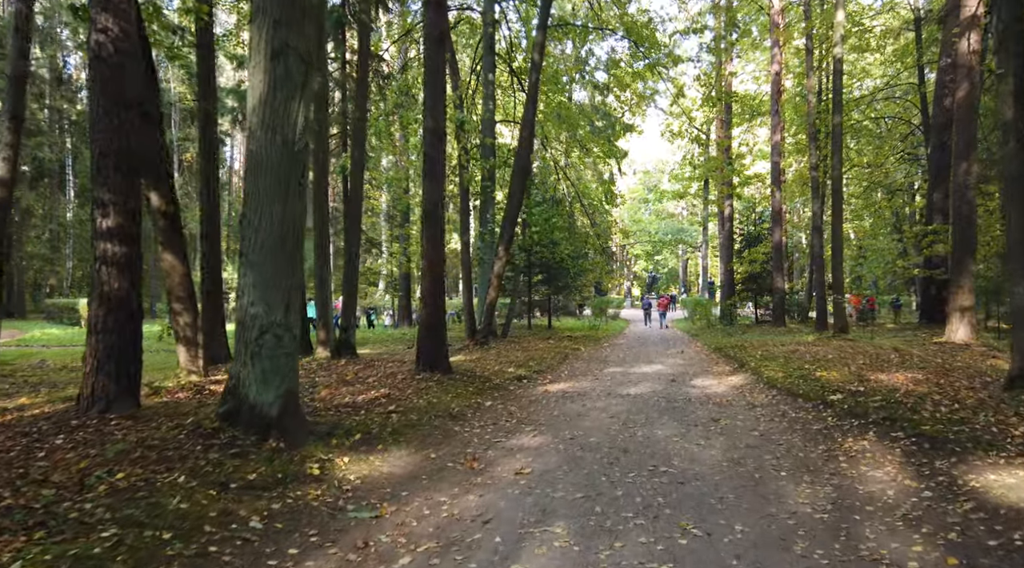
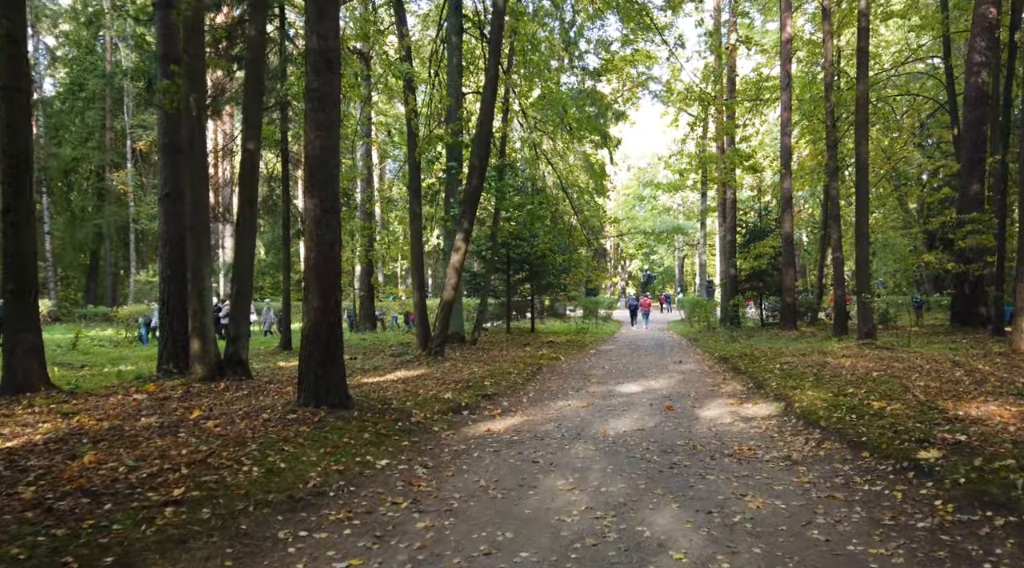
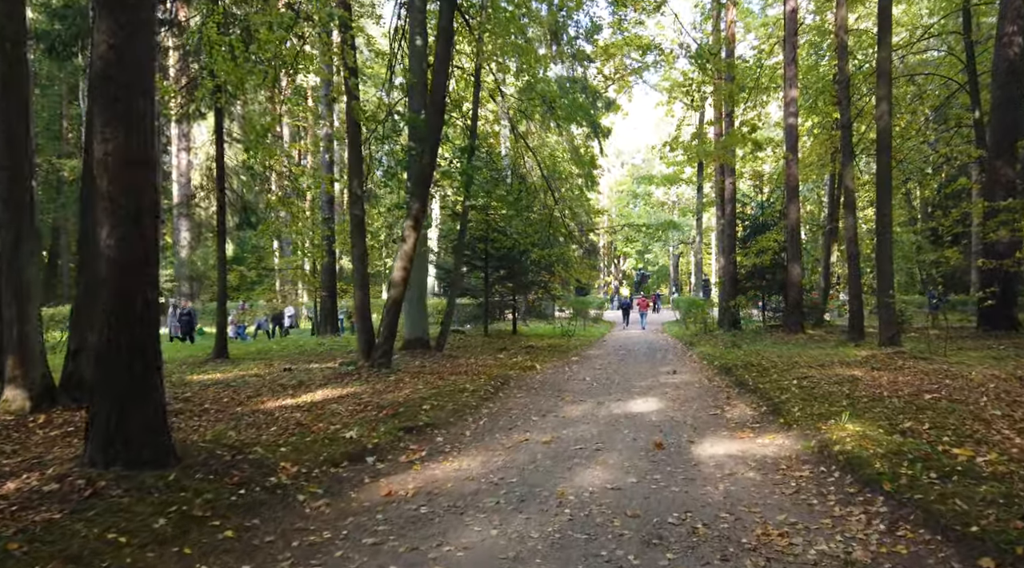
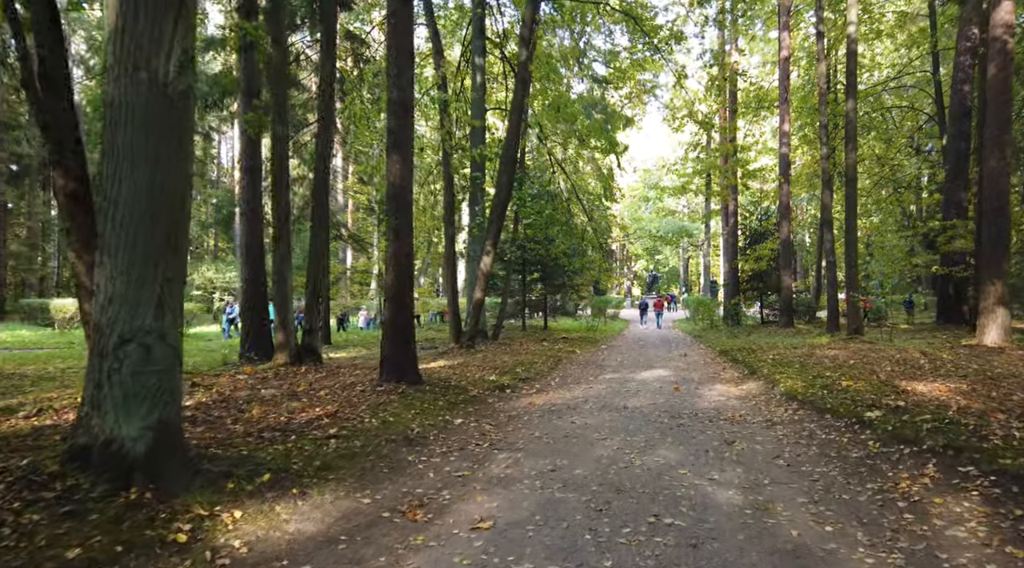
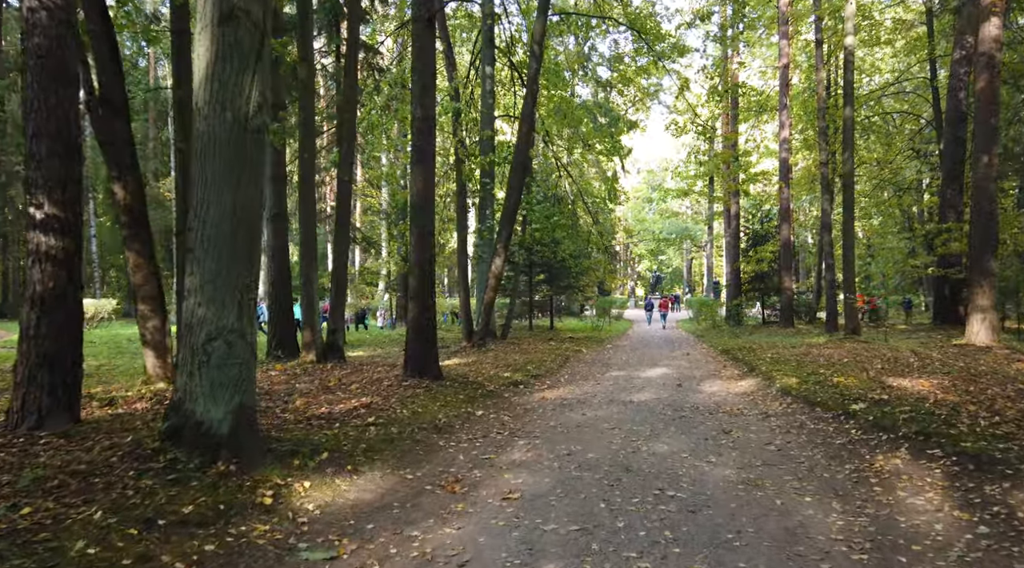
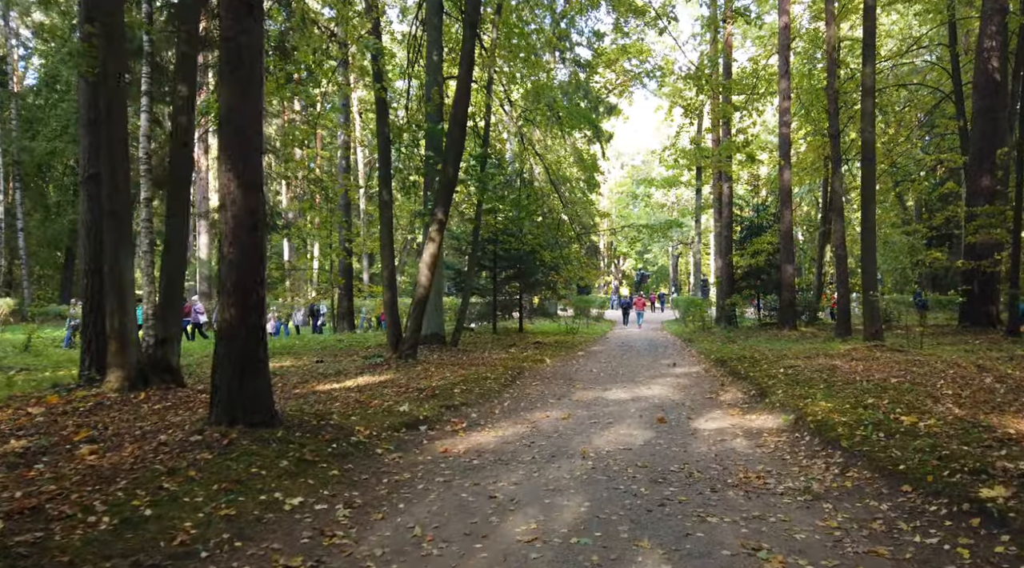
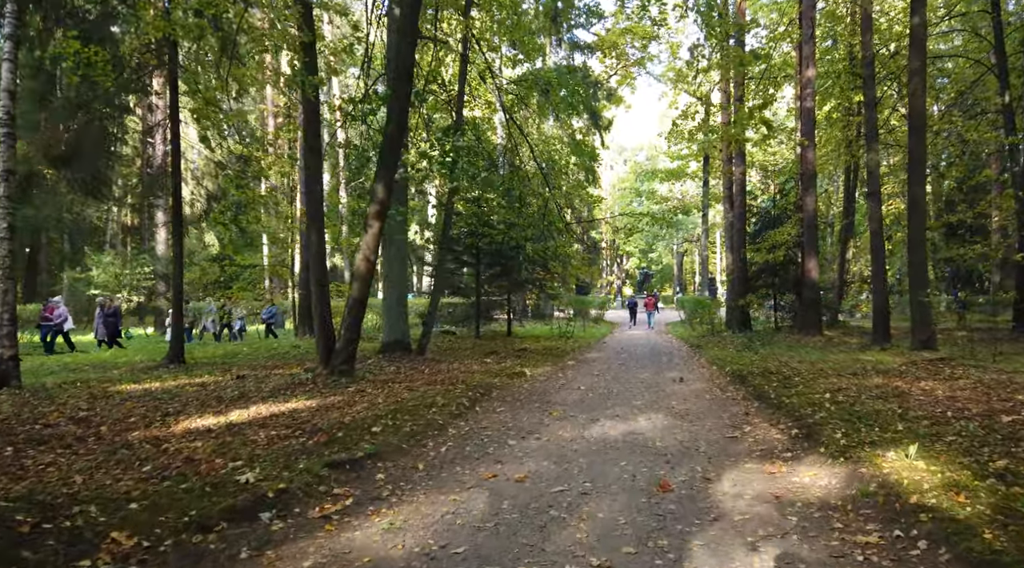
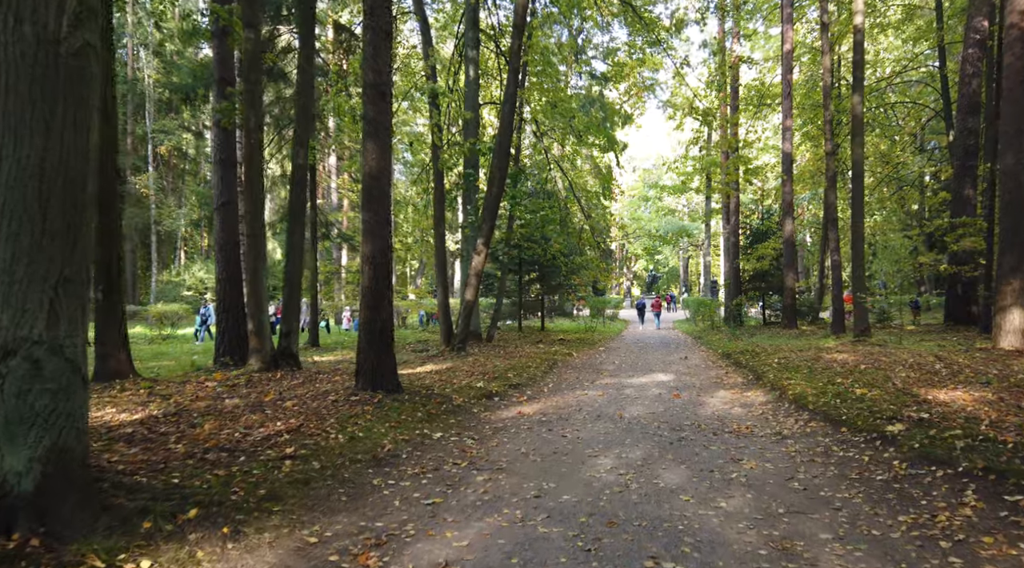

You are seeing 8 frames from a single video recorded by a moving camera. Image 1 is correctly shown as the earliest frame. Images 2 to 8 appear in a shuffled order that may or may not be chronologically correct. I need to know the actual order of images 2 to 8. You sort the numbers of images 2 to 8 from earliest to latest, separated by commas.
5, 4, 8, 2, 6, 3, 7
